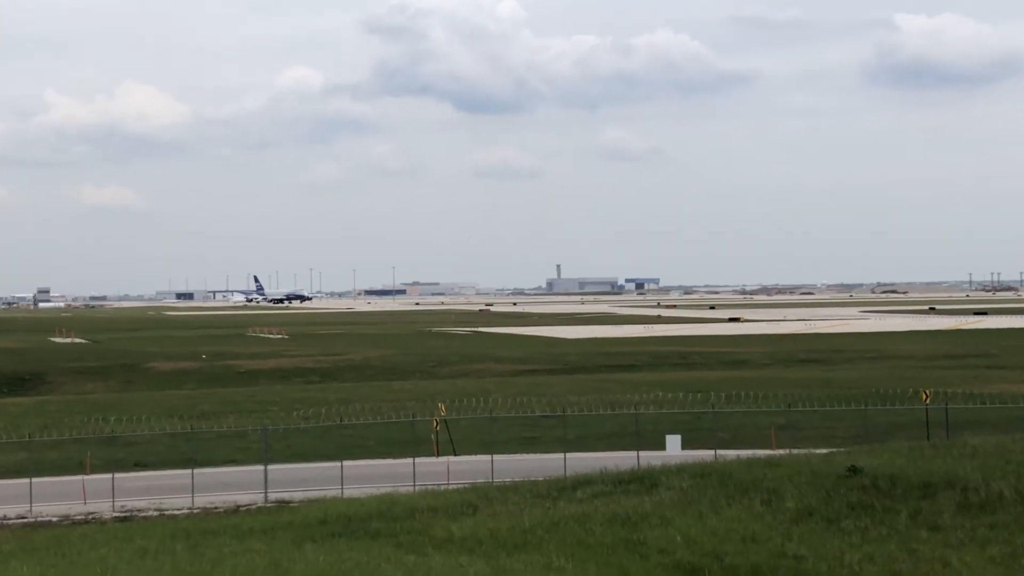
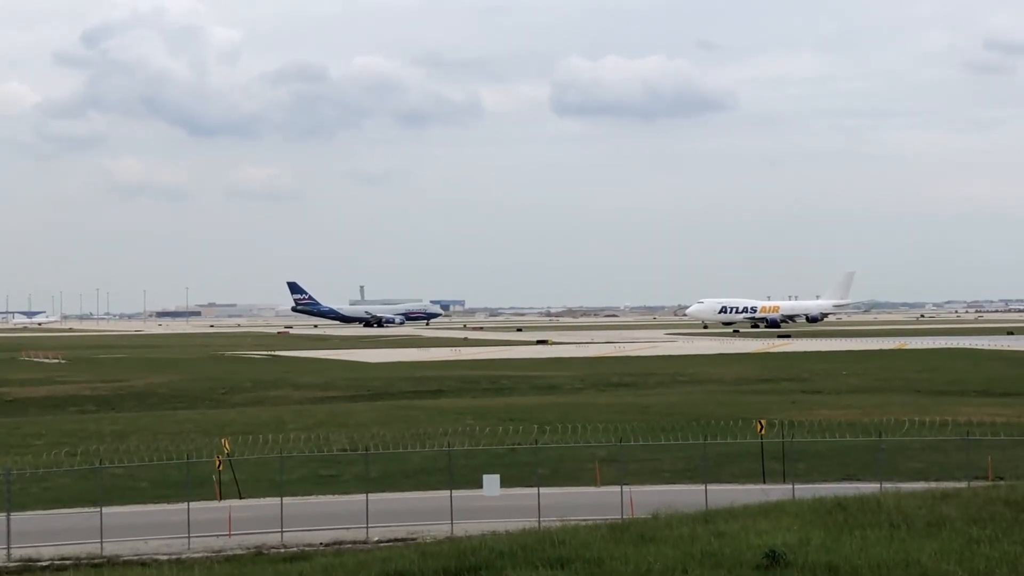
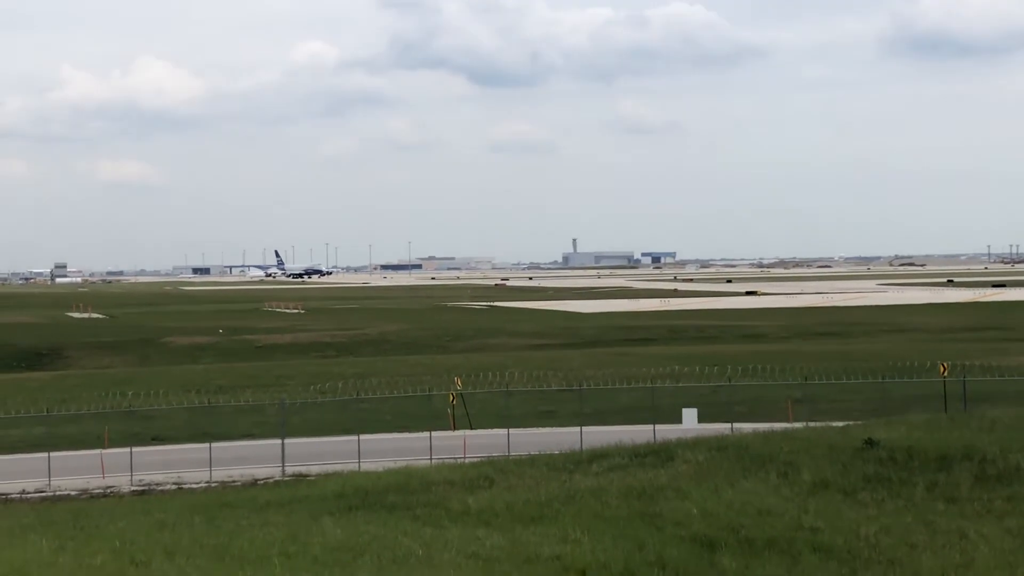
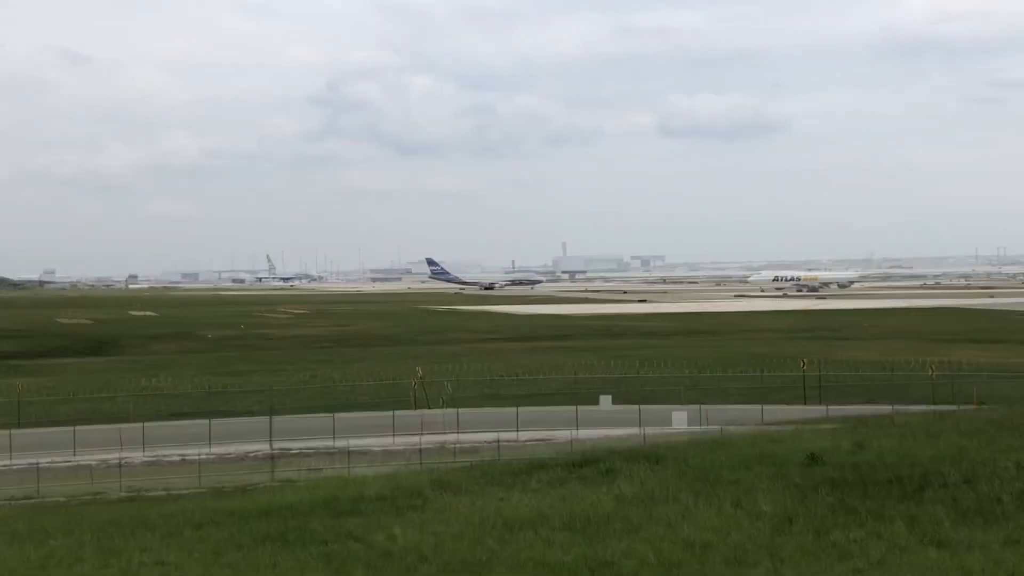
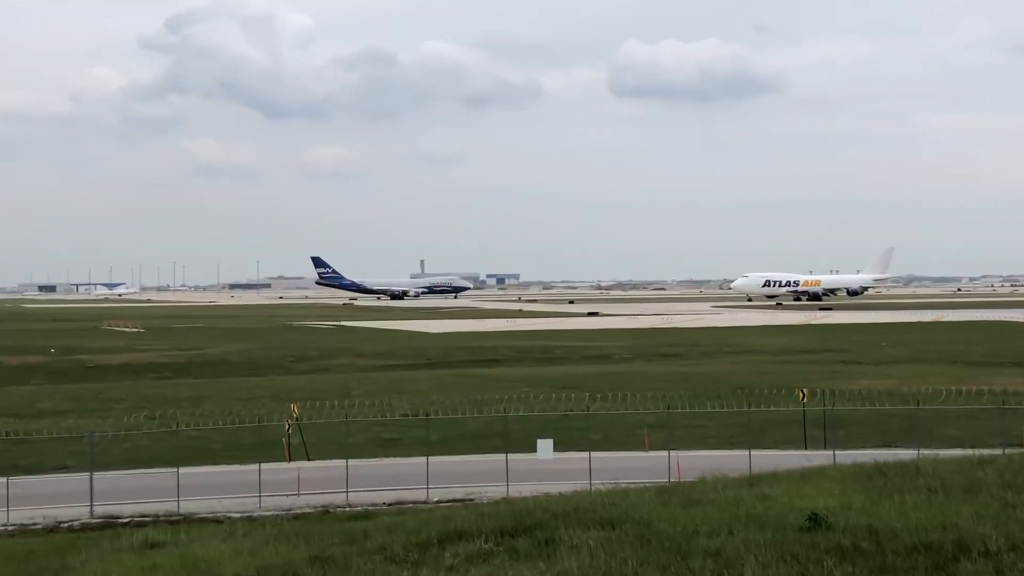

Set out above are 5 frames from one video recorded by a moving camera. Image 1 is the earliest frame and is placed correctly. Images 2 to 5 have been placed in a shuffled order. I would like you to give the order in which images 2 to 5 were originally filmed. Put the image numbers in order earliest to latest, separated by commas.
3, 4, 5, 2
